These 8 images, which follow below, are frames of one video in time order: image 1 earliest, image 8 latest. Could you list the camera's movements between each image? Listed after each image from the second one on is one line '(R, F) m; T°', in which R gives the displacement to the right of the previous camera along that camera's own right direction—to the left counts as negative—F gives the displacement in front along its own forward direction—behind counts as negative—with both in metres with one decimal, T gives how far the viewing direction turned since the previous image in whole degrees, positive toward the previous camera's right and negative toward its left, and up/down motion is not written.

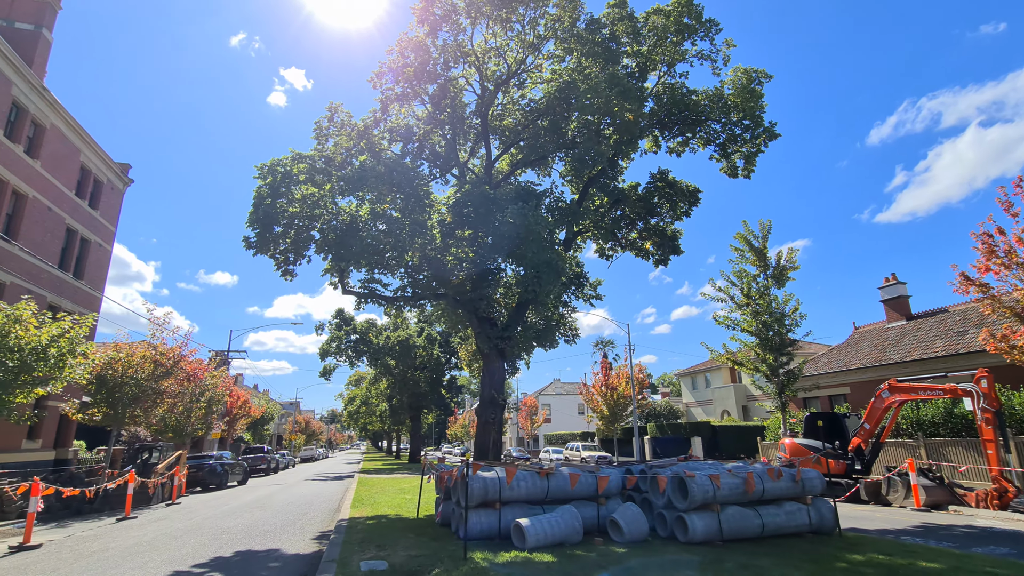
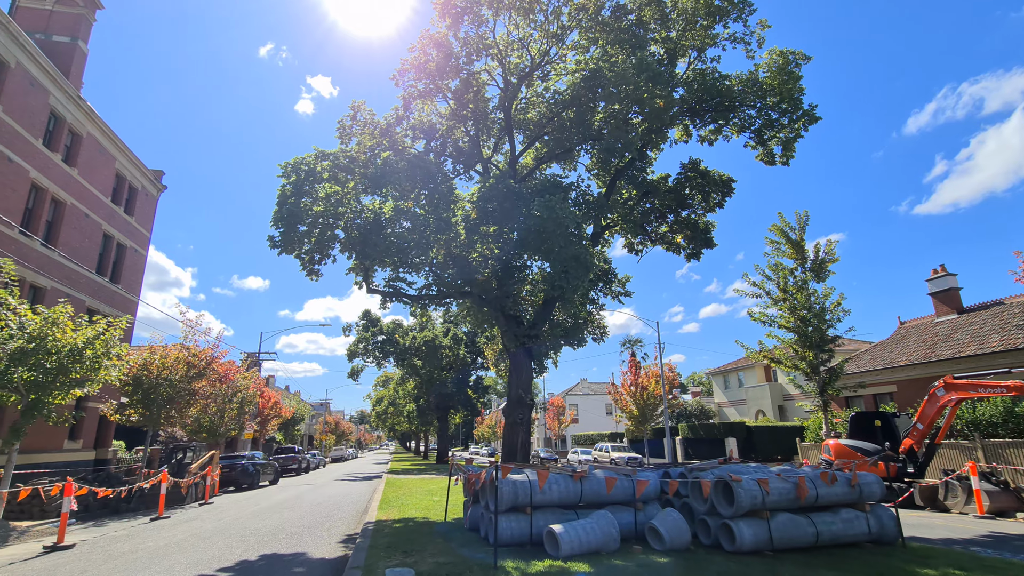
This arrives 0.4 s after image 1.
(-0.1, +0.3) m; -3°
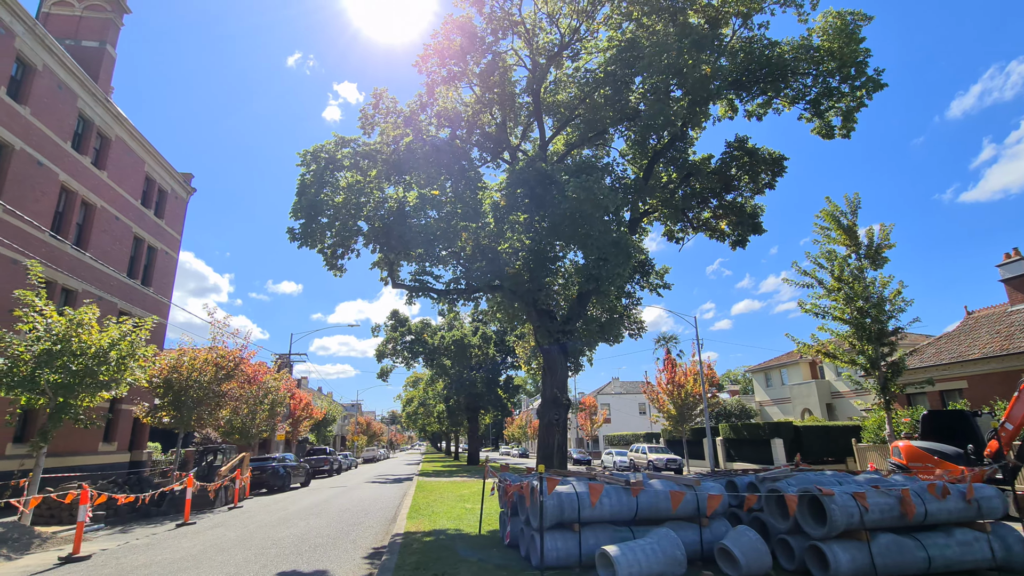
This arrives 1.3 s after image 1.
(-0.2, +0.9) m; -3°
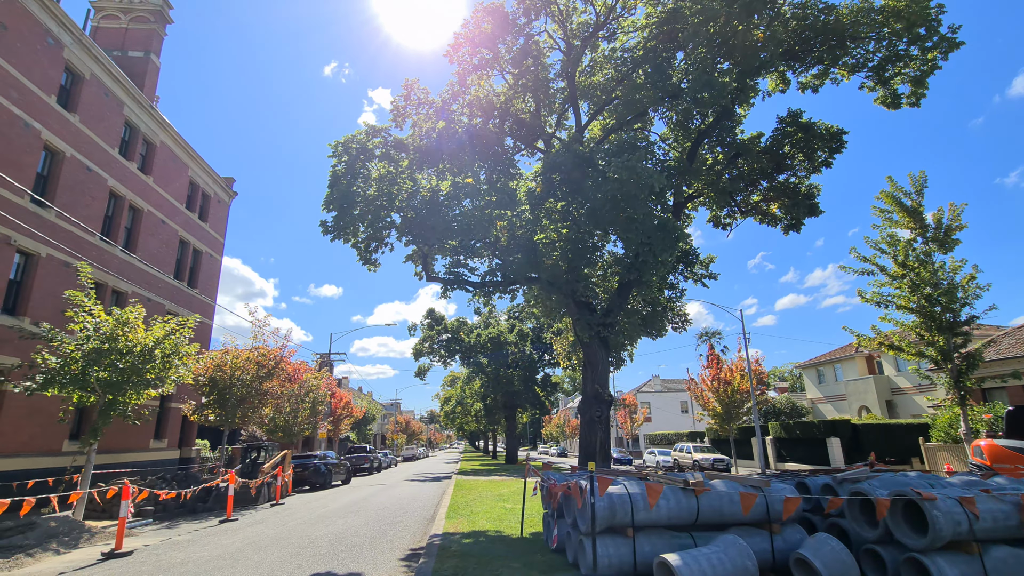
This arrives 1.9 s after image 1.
(-0.1, +0.5) m; -4°
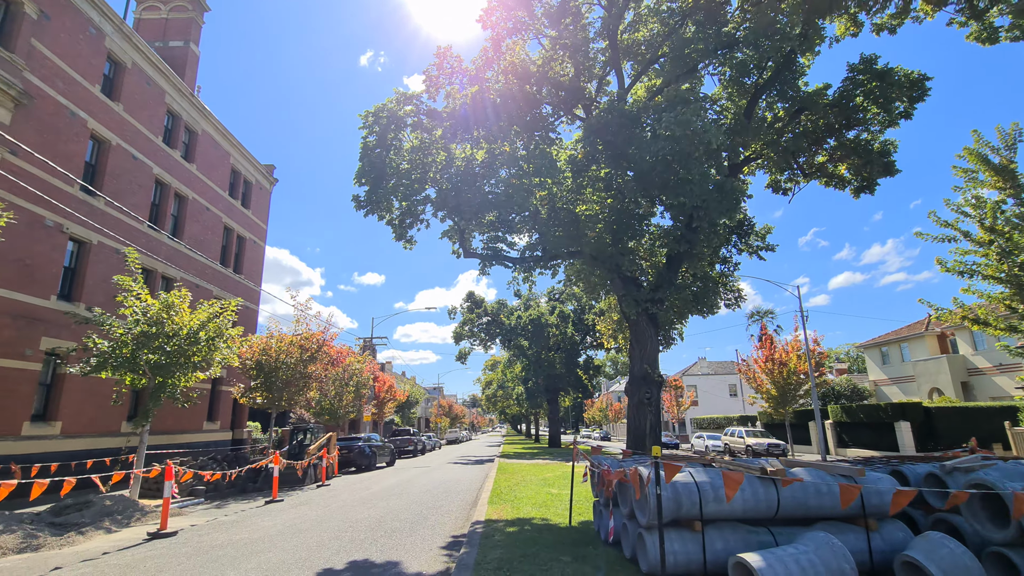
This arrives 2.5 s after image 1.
(-0.1, +0.6) m; -5°
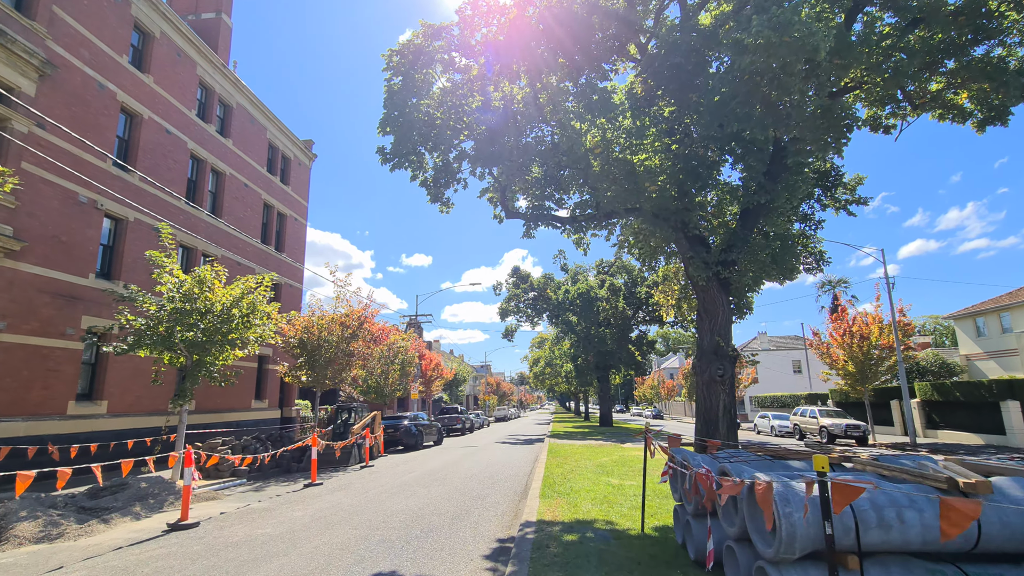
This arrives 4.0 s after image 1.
(-0.1, +1.3) m; -5°
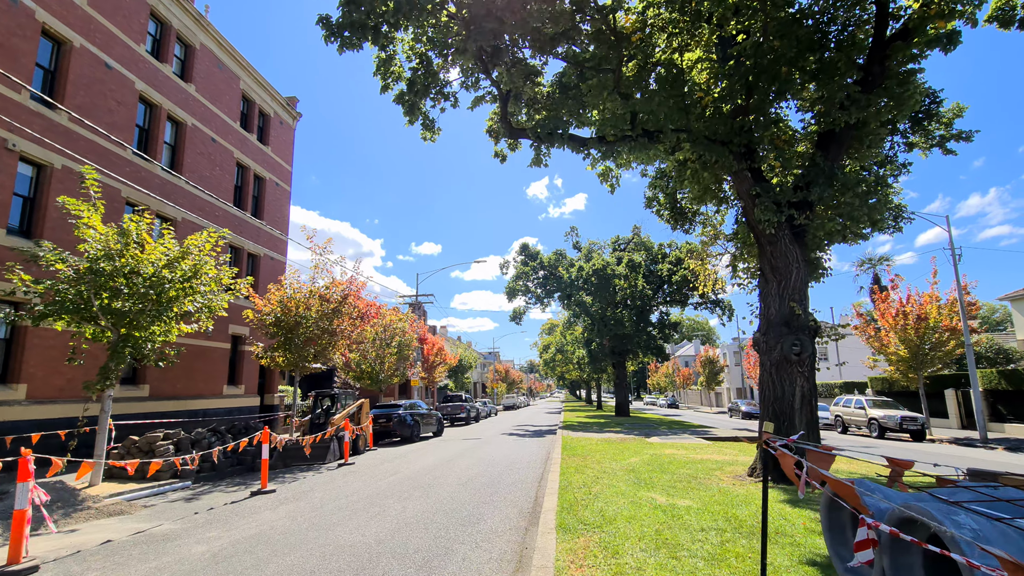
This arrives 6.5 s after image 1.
(+0.1, +2.7) m; -1°
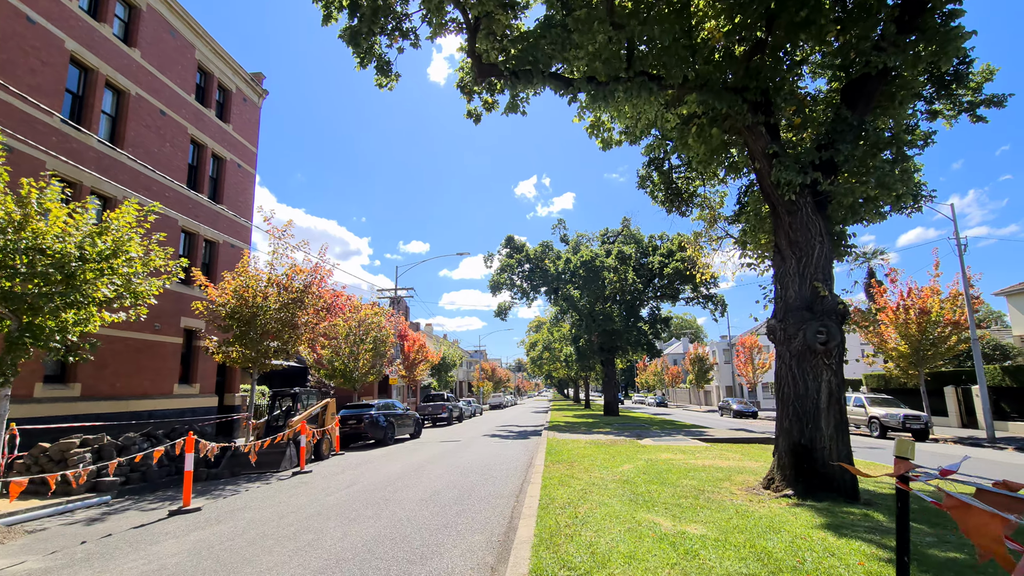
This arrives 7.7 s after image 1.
(+0.2, +1.4) m; +1°
